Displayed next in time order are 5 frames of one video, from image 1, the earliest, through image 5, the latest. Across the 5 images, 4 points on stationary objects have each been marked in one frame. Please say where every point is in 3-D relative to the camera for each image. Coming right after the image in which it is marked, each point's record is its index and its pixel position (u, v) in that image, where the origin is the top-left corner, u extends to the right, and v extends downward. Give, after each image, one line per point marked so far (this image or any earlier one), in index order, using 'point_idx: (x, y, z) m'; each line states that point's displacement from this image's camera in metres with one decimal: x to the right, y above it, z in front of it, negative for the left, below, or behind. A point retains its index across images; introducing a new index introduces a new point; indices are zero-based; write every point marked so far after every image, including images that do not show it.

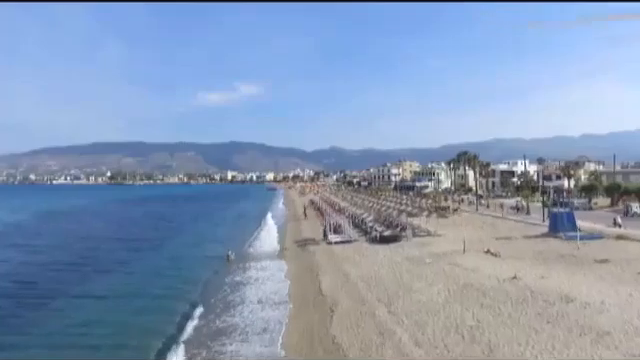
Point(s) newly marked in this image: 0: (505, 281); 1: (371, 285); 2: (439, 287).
0: (+4.5, -2.4, +15.3) m
1: (+1.3, -2.7, +16.1) m
2: (+2.9, -2.6, +15.2) m
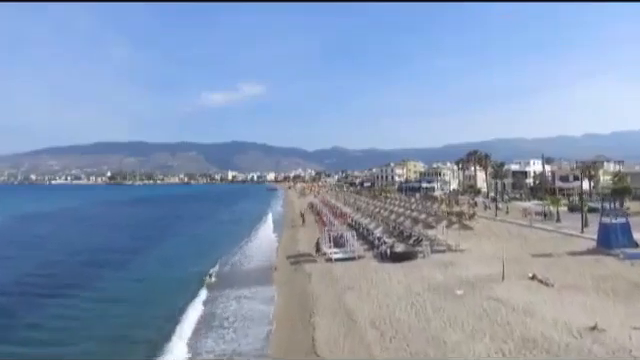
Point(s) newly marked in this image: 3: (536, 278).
0: (+4.4, -2.6, +10.6) m
1: (+1.2, -2.8, +11.4) m
2: (+2.8, -2.7, +10.5) m
3: (+5.4, -2.5, +15.8) m
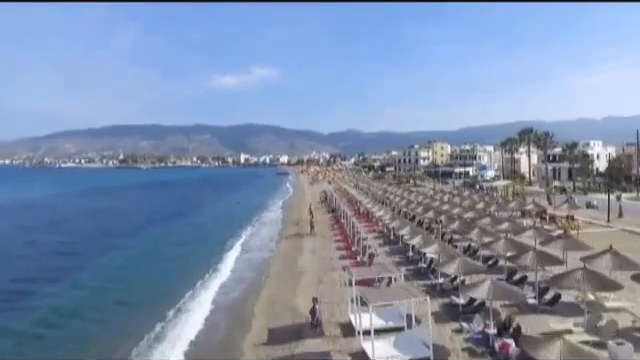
0: (+4.5, -2.7, -2.6) m
1: (+1.3, -3.0, -1.7) m
2: (+2.8, -2.9, -2.6) m
3: (+5.5, -2.5, +2.6) m
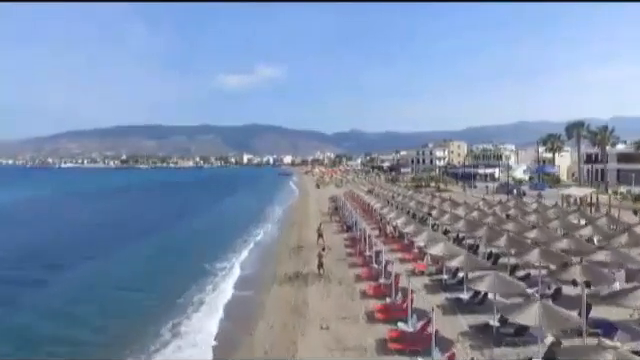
0: (+4.7, -3.0, -12.0) m
1: (+1.5, -3.2, -11.1) m
2: (+3.0, -3.1, -12.0) m
3: (+5.8, -2.8, -6.9) m
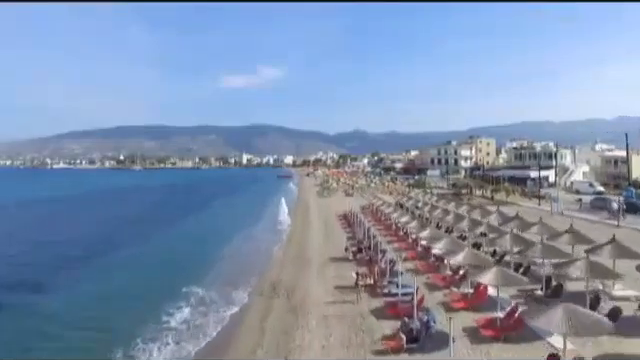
0: (+4.9, -3.4, -28.3) m
1: (+1.7, -3.7, -27.4) m
2: (+3.3, -3.6, -28.4) m
3: (+6.0, -3.2, -23.2) m
